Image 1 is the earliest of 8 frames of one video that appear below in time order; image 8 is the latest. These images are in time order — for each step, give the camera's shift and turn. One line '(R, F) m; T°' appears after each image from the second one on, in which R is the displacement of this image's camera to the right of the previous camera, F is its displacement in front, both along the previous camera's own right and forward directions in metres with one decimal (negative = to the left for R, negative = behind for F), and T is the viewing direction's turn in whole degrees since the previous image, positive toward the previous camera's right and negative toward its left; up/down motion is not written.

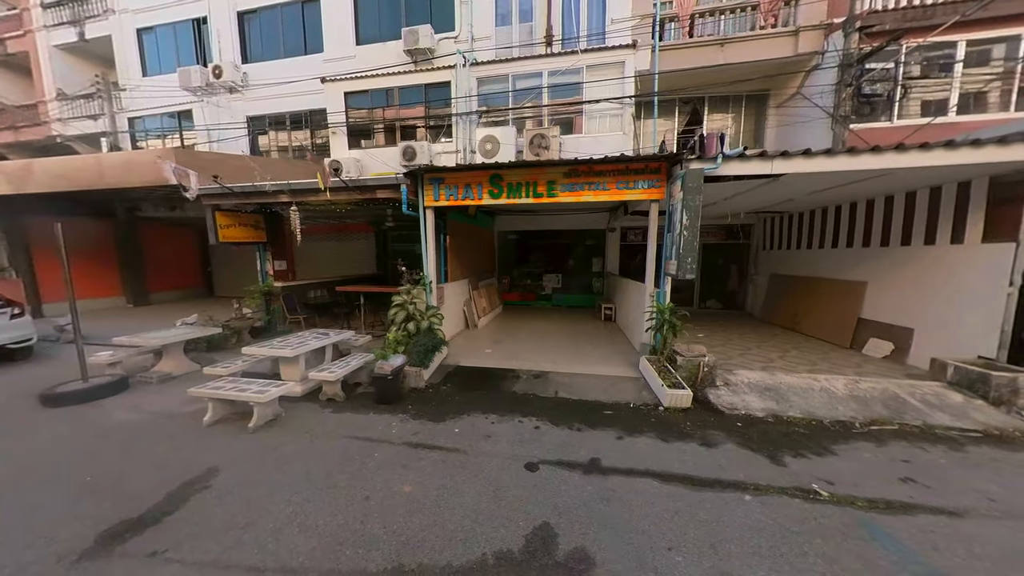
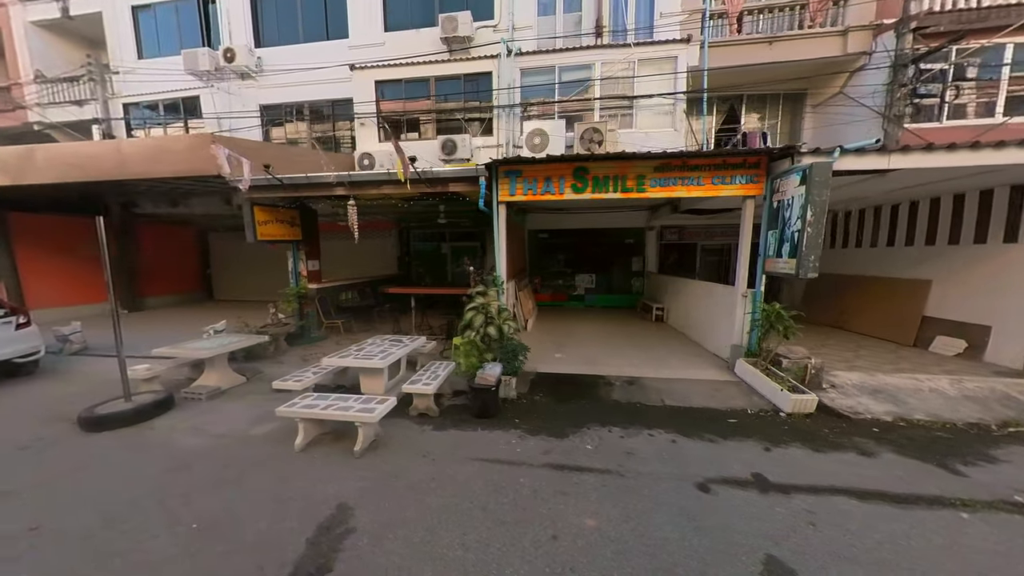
(-2.0, +0.4) m; +2°
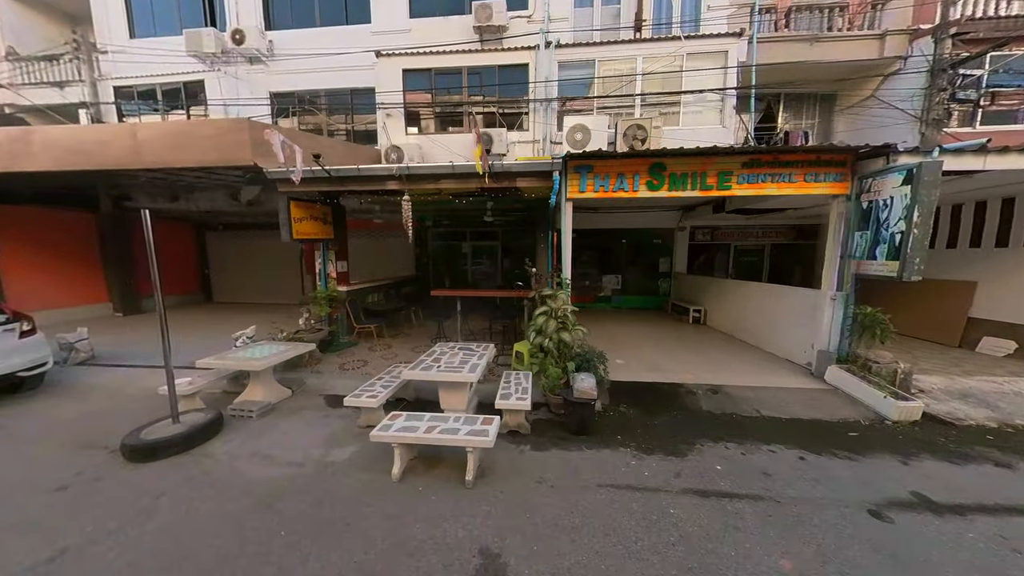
(-1.6, +0.4) m; +2°
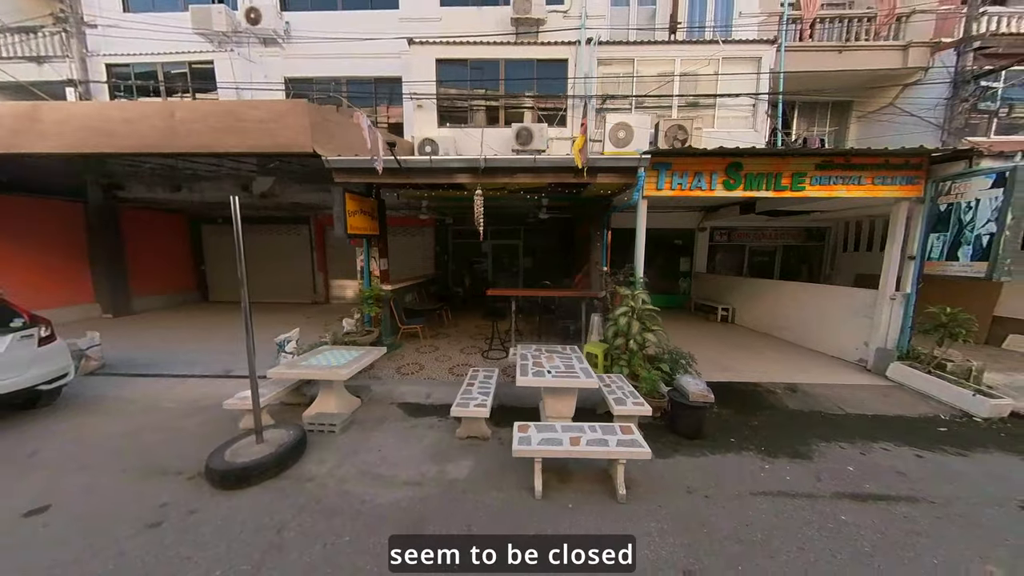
(-1.8, +0.2) m; +3°
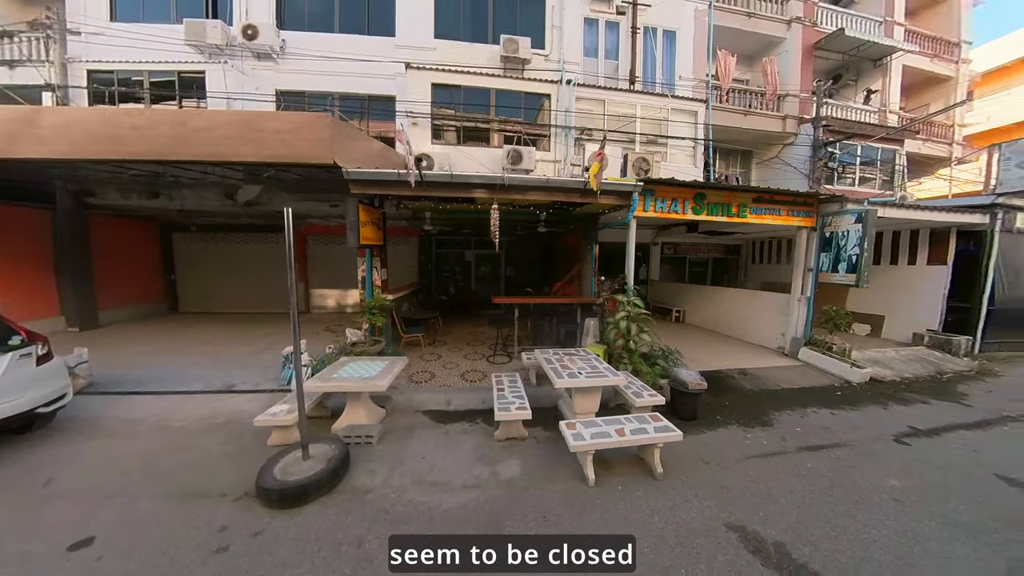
(-1.2, -0.3) m; +10°
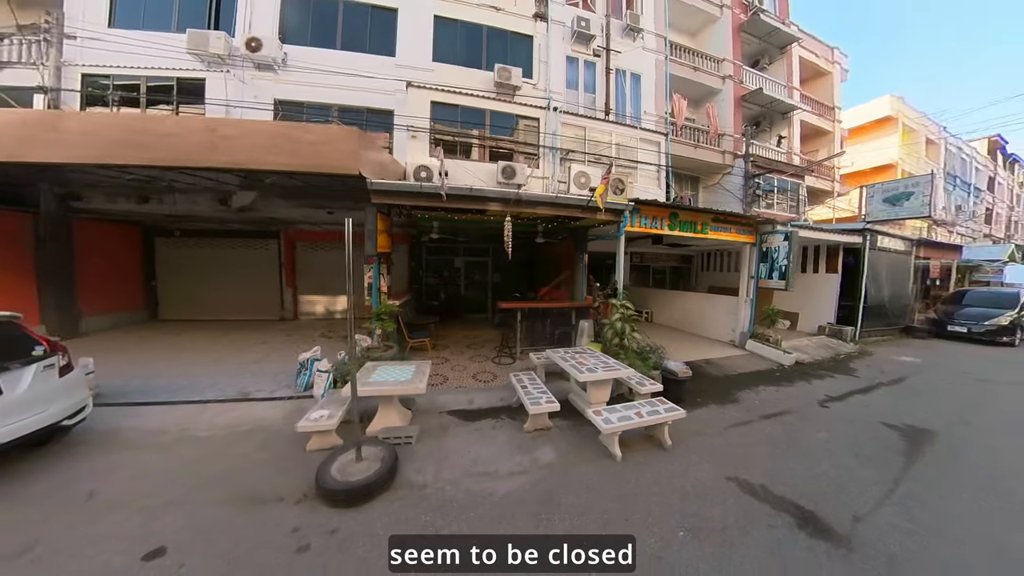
(-1.1, -0.4) m; +8°
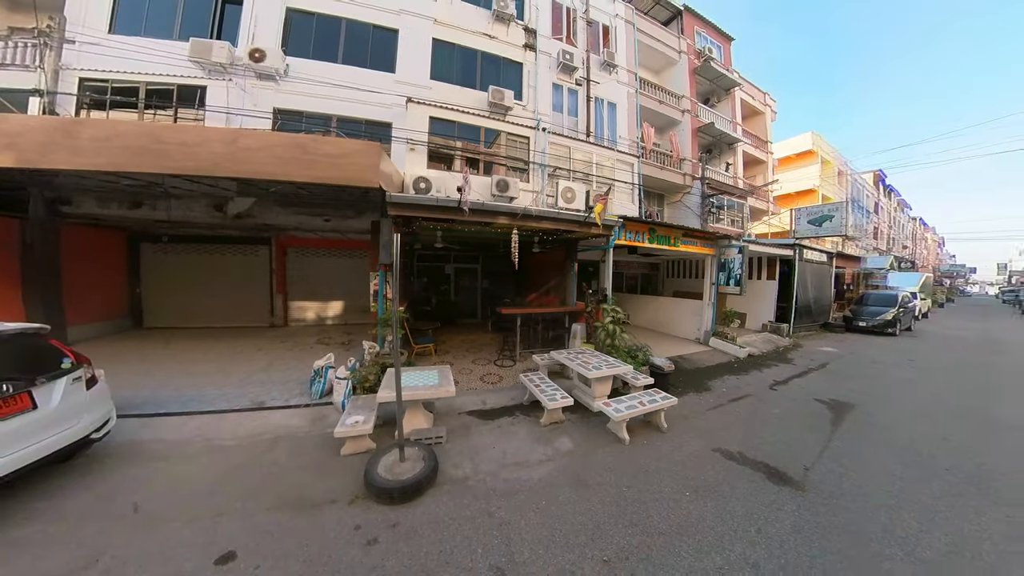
(-0.9, -0.5) m; +6°
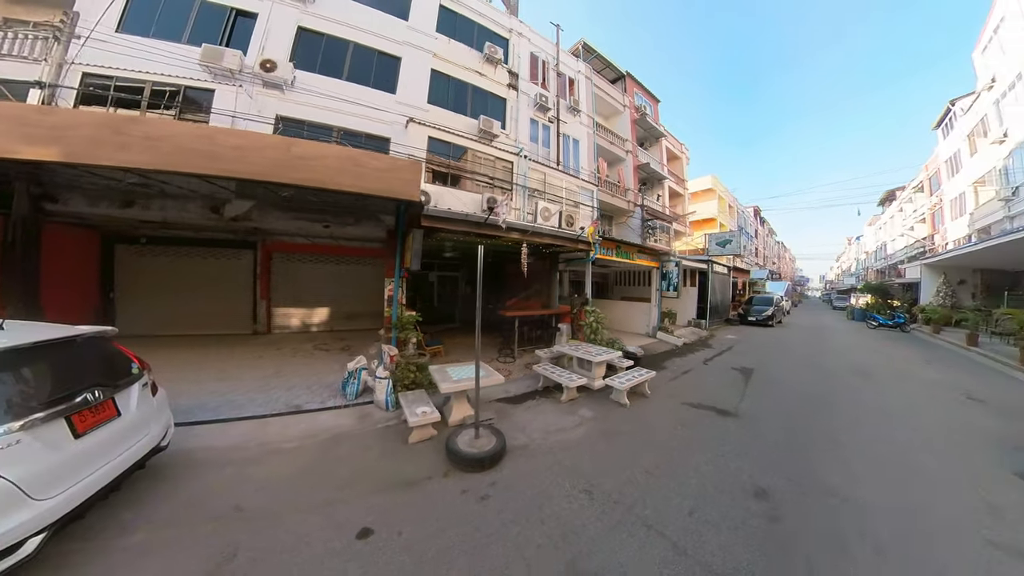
(-1.7, -0.9) m; +12°
